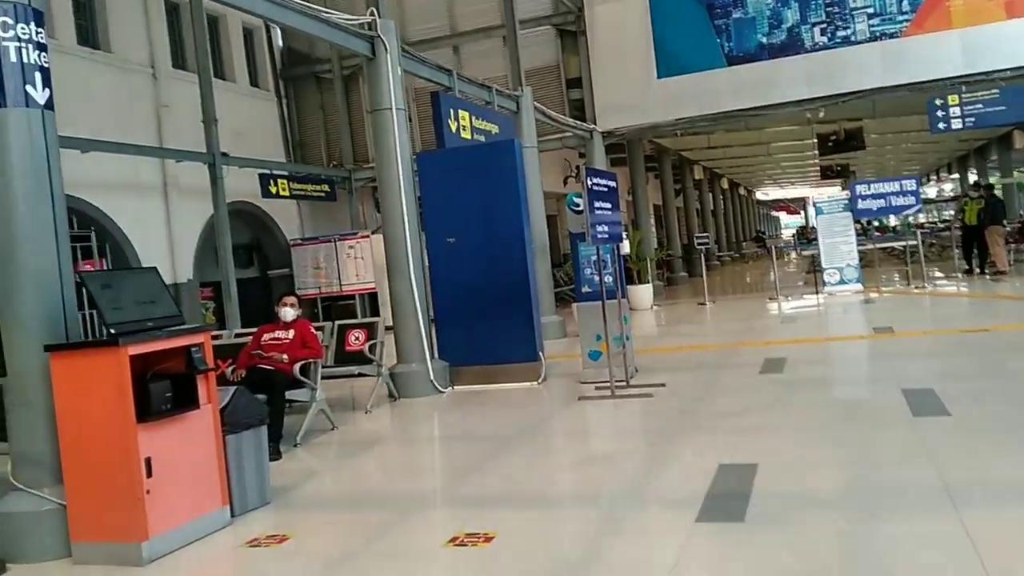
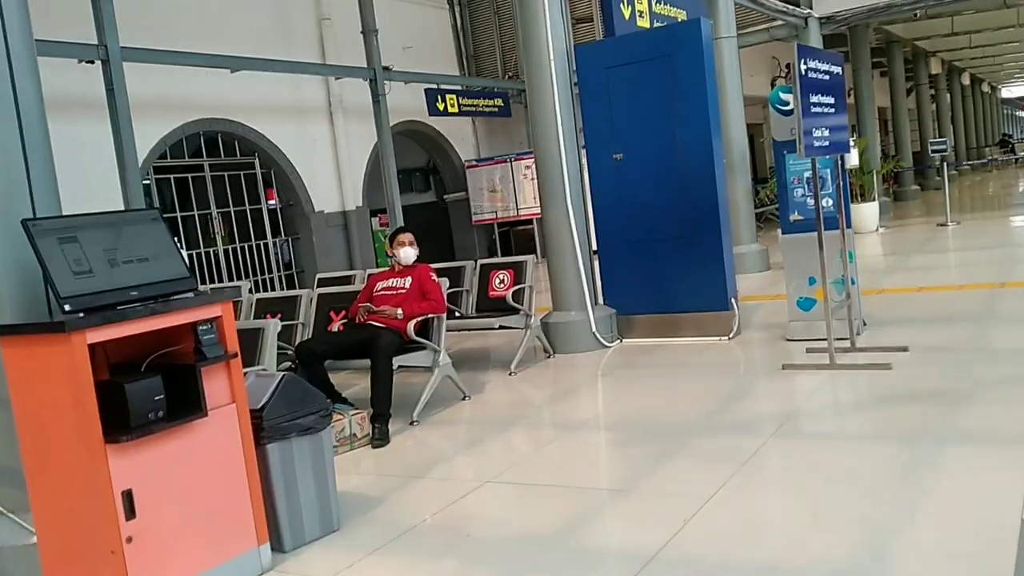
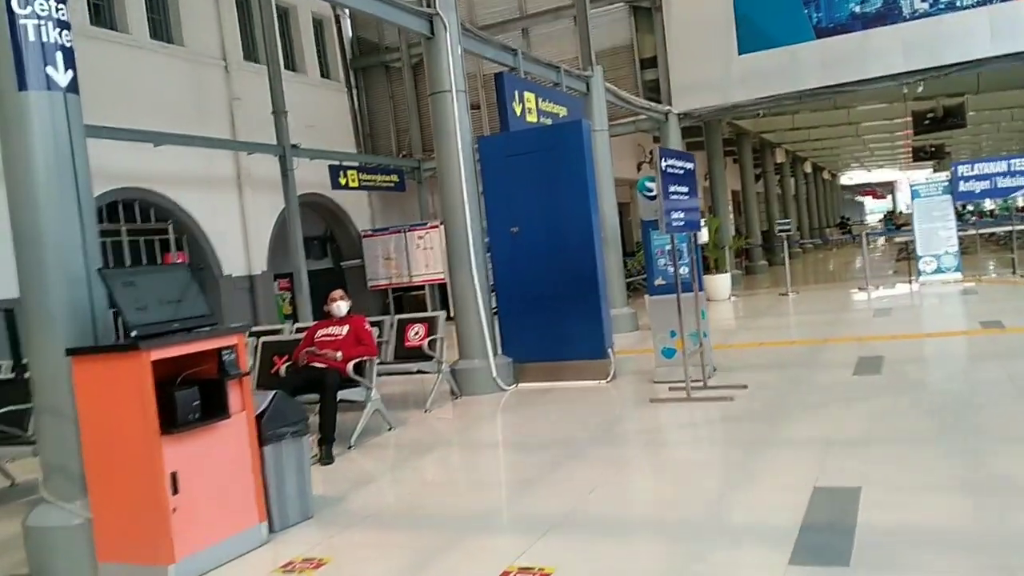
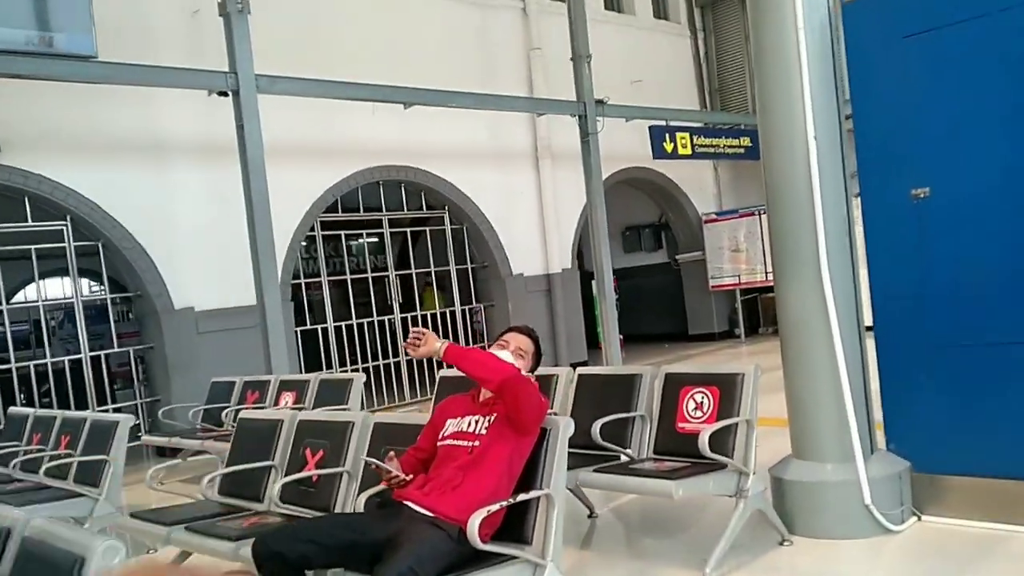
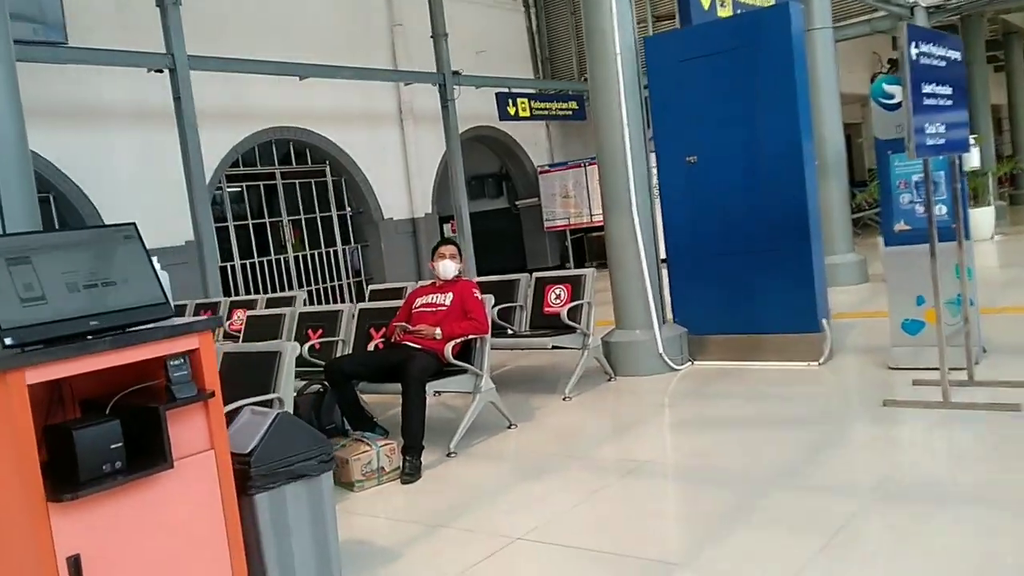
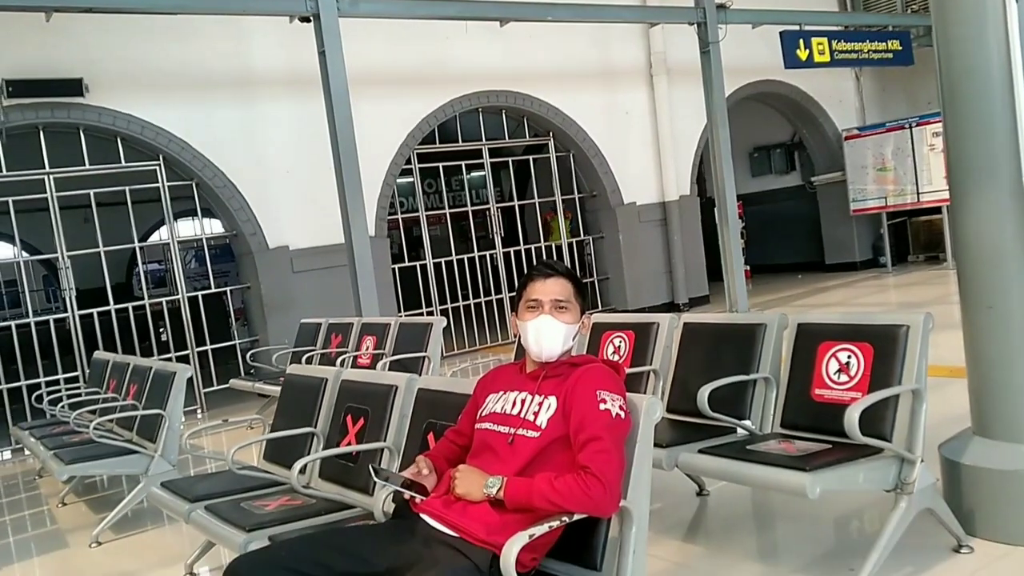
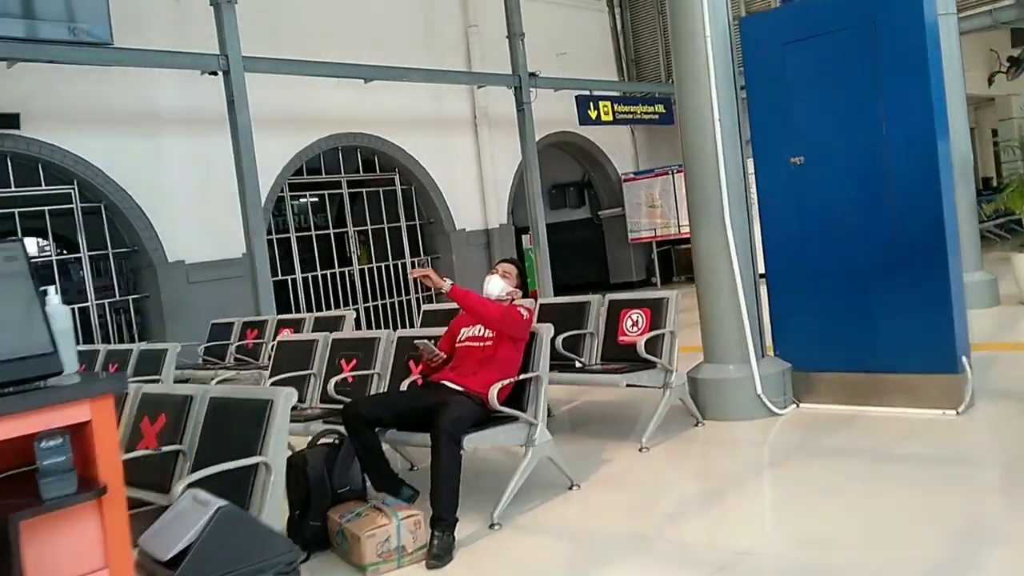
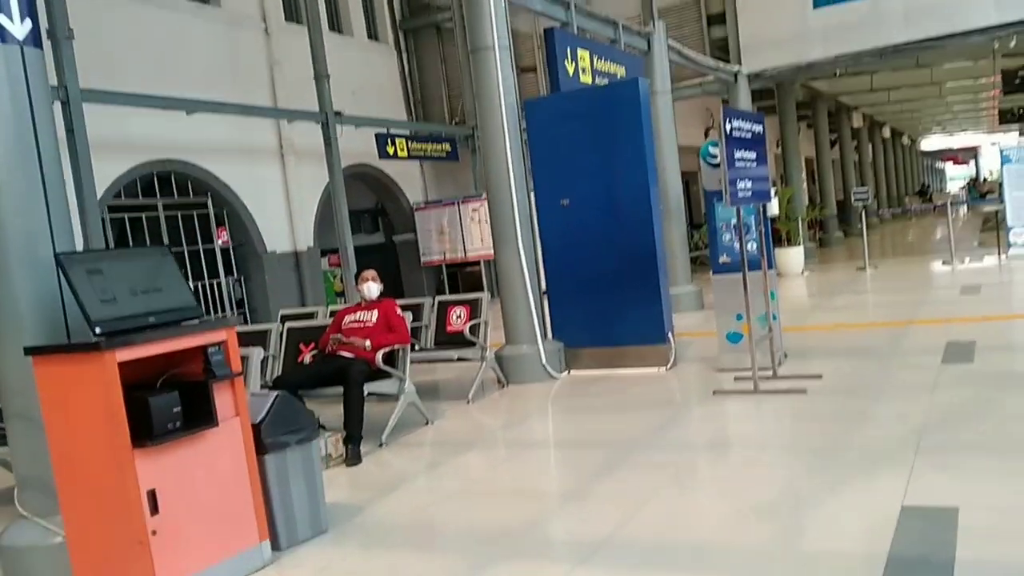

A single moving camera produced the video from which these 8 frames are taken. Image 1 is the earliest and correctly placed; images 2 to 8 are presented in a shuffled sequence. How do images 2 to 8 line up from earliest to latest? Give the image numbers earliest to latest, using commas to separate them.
3, 8, 2, 5, 7, 4, 6
